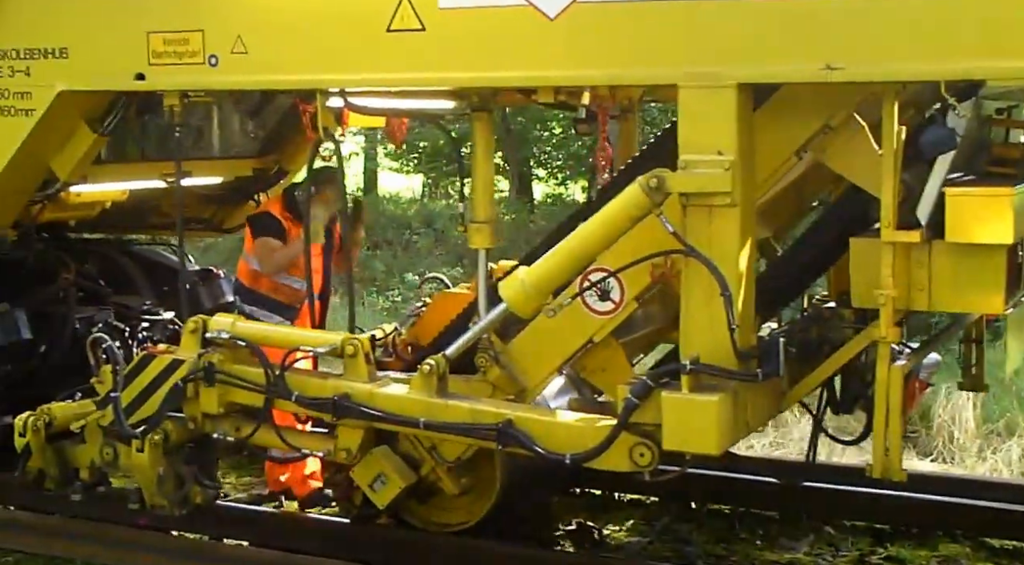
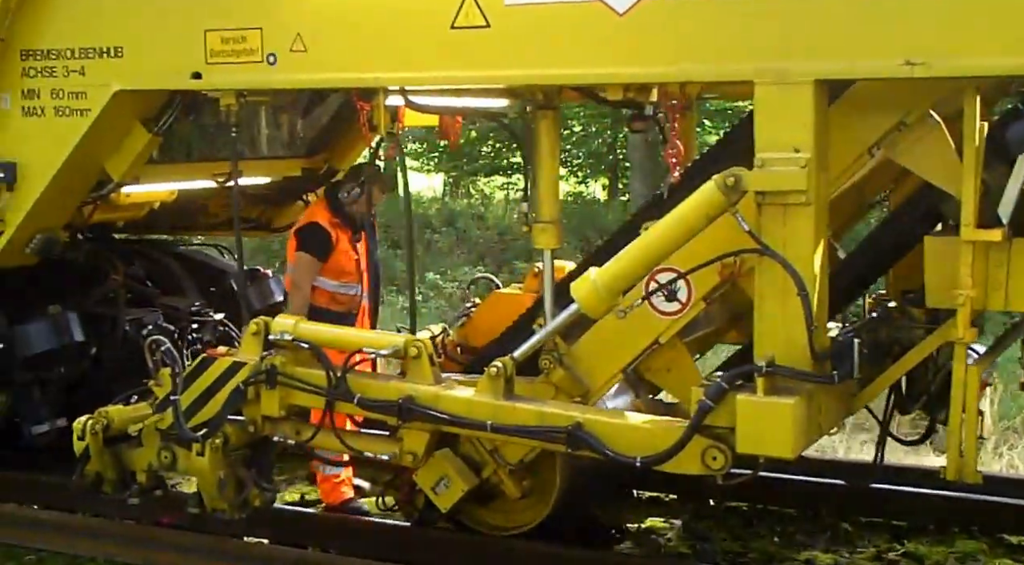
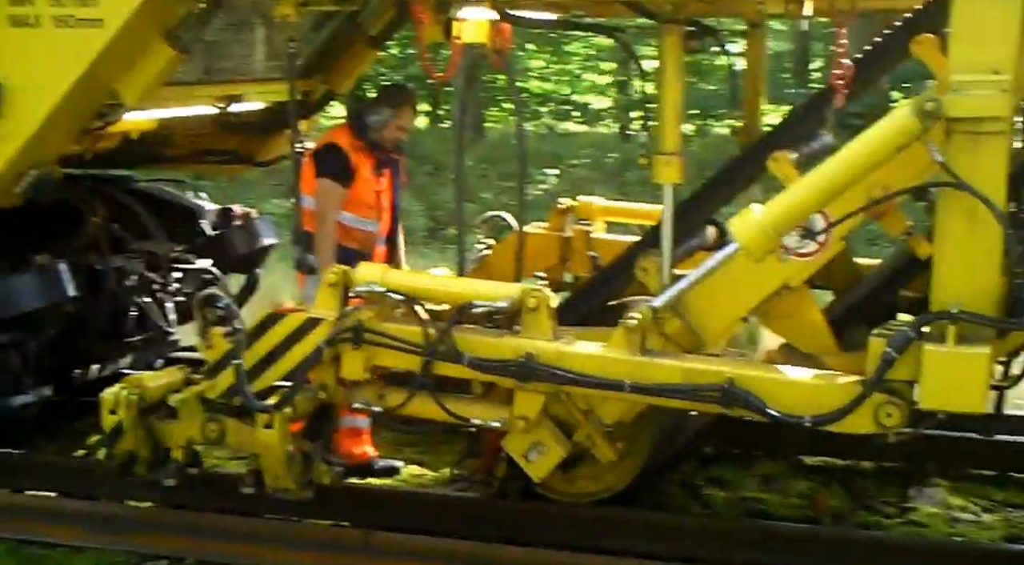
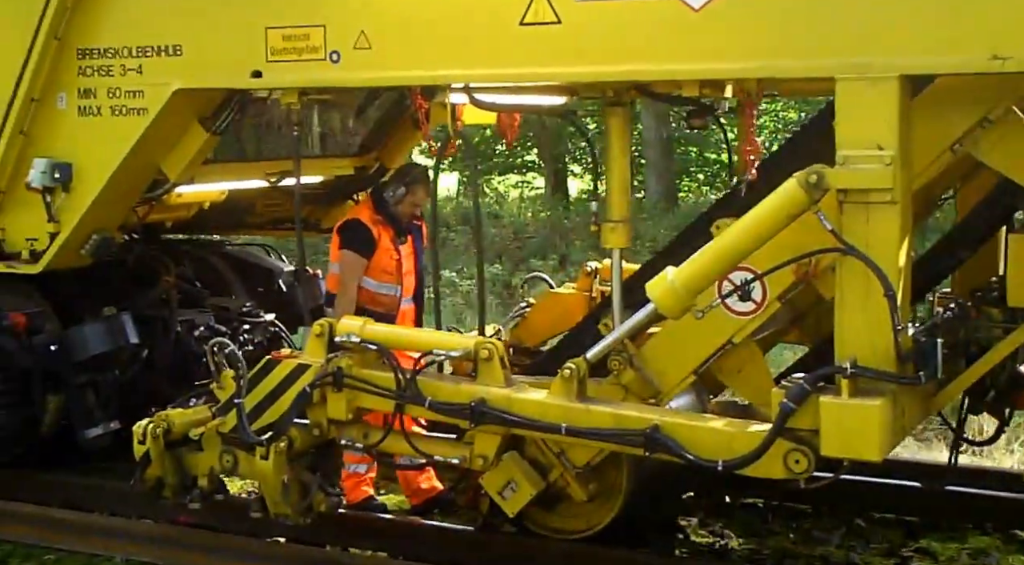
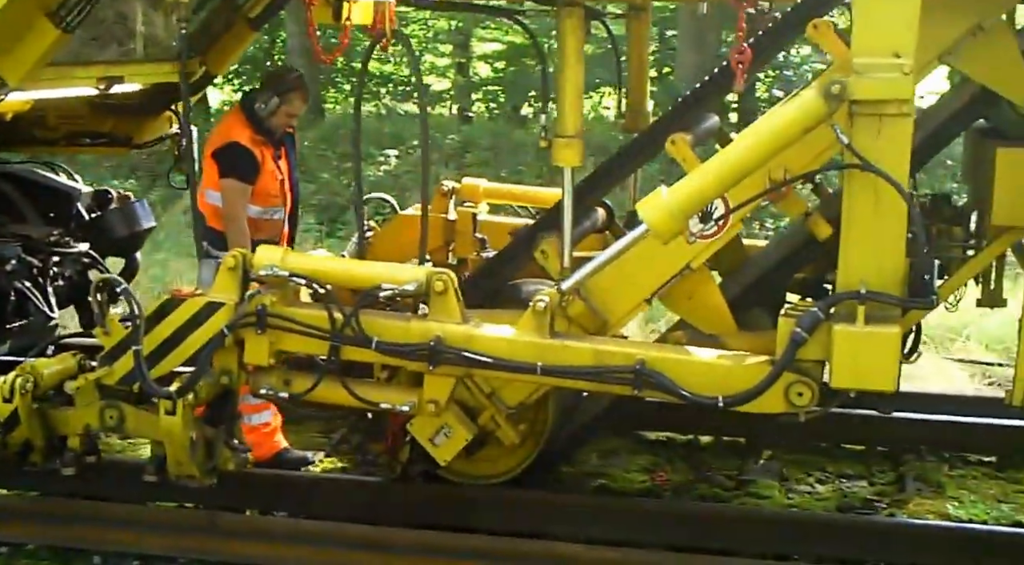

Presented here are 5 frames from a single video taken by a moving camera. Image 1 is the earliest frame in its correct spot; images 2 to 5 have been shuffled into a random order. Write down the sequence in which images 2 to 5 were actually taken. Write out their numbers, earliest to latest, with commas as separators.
2, 4, 3, 5
